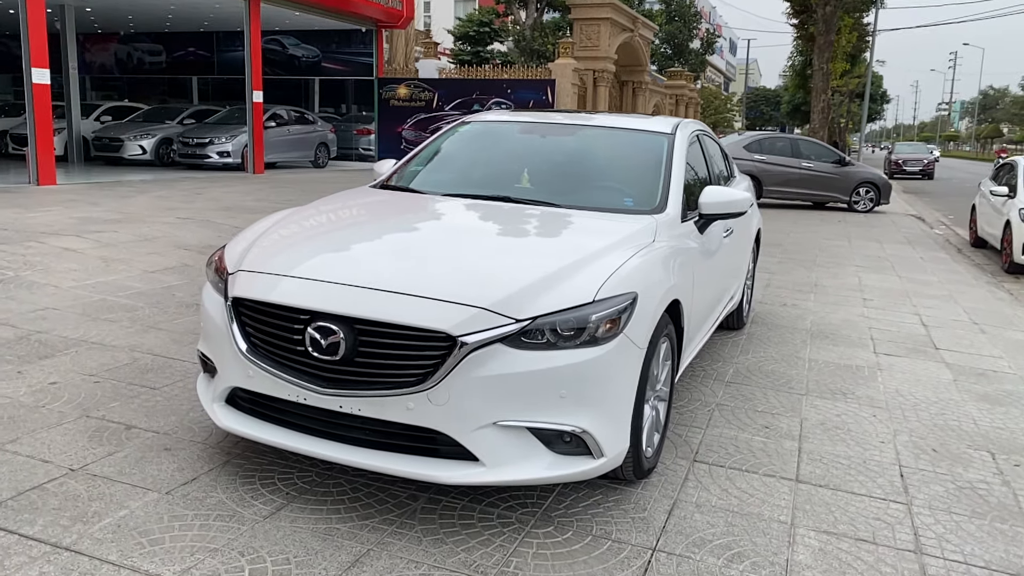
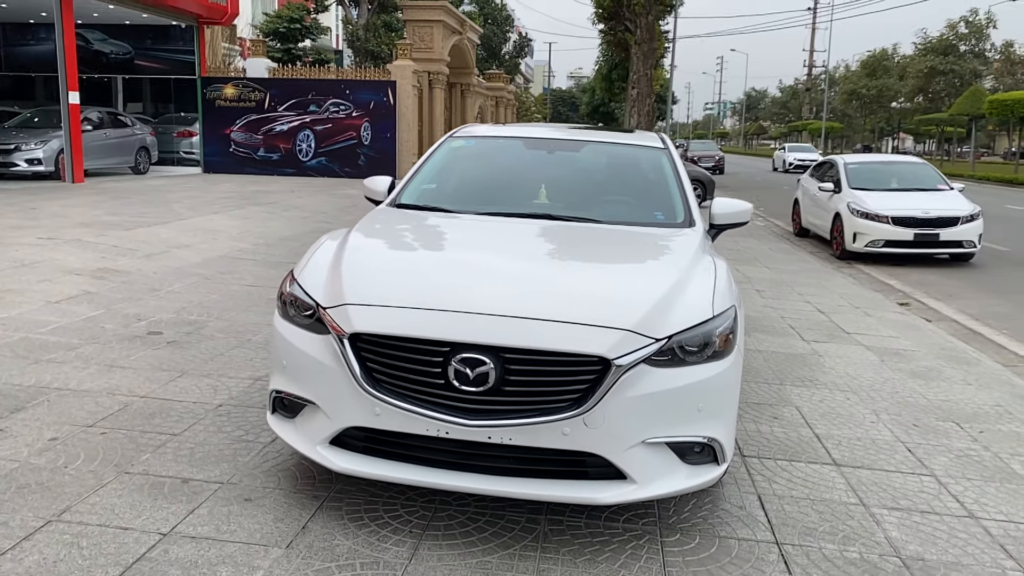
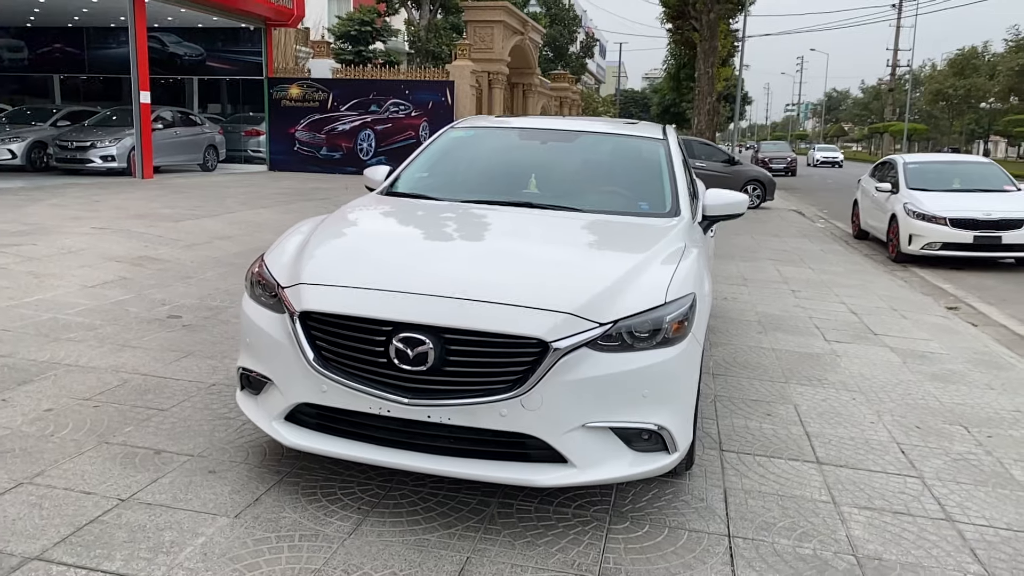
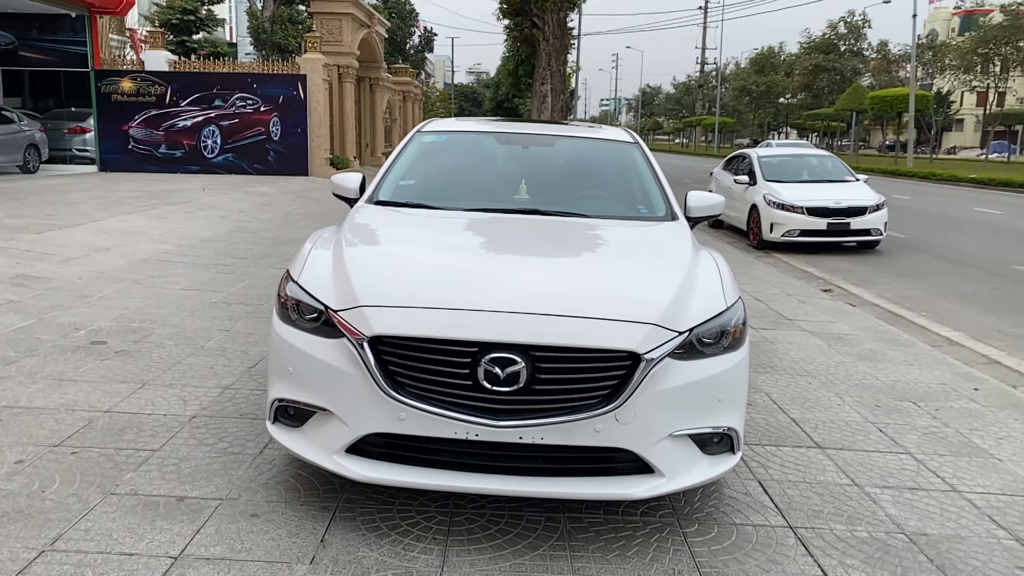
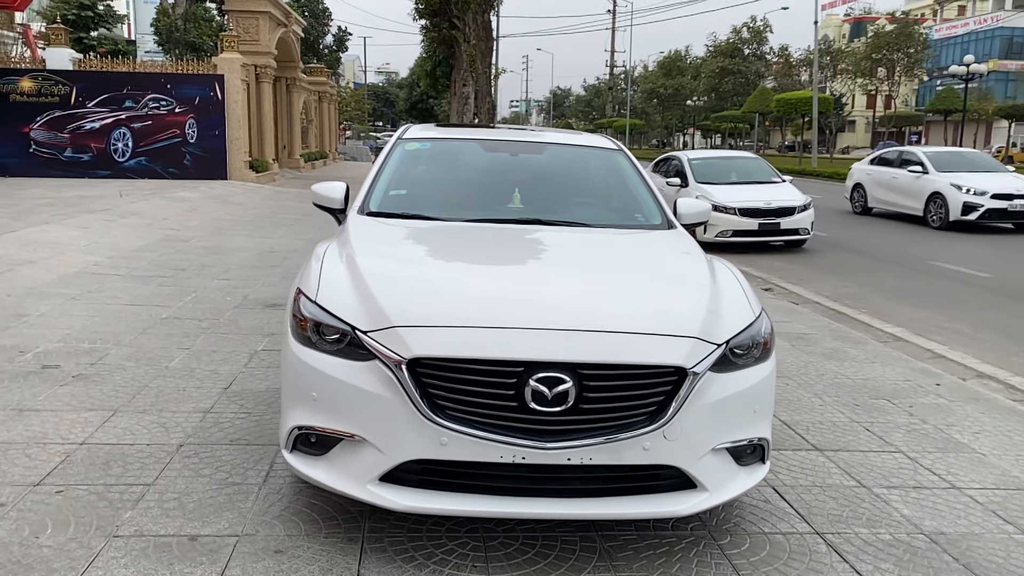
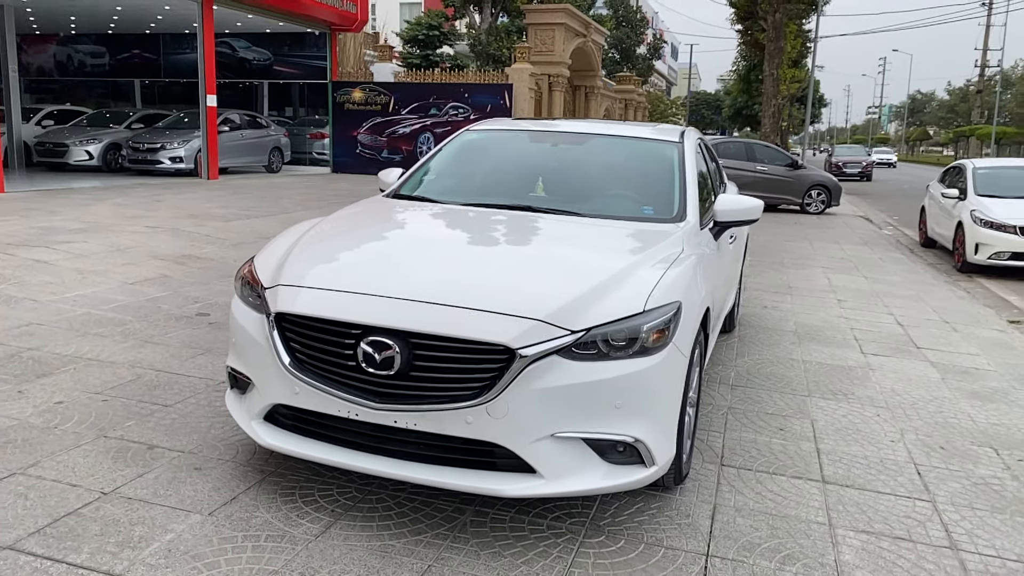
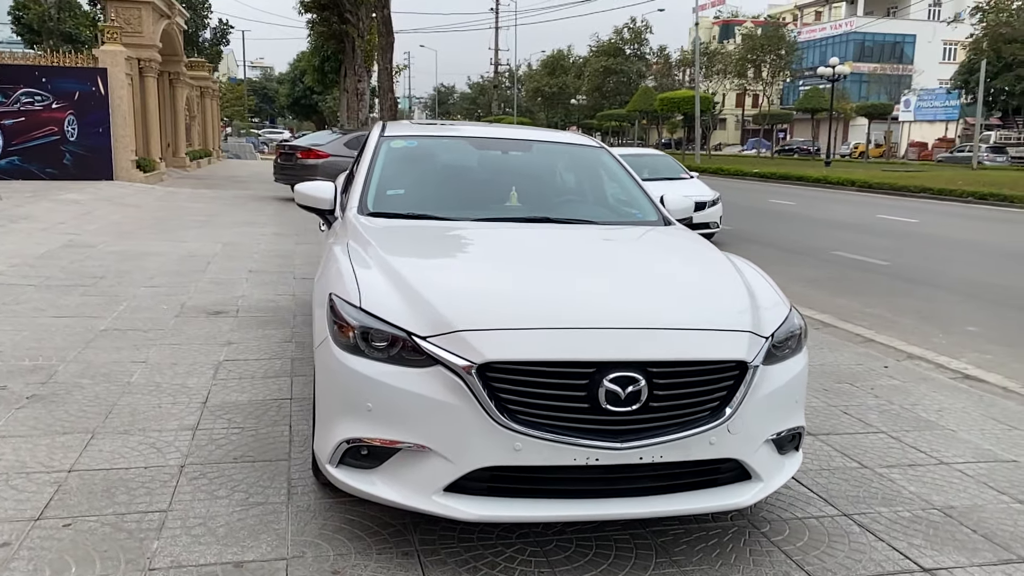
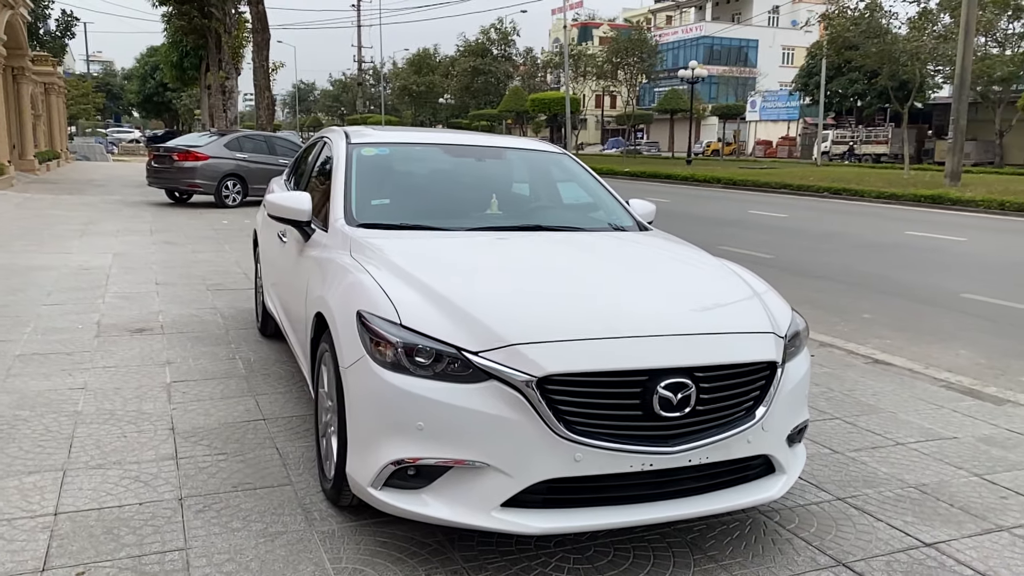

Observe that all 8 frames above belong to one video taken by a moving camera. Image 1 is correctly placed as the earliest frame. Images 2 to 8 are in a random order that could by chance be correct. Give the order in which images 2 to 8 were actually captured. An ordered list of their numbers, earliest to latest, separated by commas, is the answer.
6, 3, 2, 4, 5, 7, 8
